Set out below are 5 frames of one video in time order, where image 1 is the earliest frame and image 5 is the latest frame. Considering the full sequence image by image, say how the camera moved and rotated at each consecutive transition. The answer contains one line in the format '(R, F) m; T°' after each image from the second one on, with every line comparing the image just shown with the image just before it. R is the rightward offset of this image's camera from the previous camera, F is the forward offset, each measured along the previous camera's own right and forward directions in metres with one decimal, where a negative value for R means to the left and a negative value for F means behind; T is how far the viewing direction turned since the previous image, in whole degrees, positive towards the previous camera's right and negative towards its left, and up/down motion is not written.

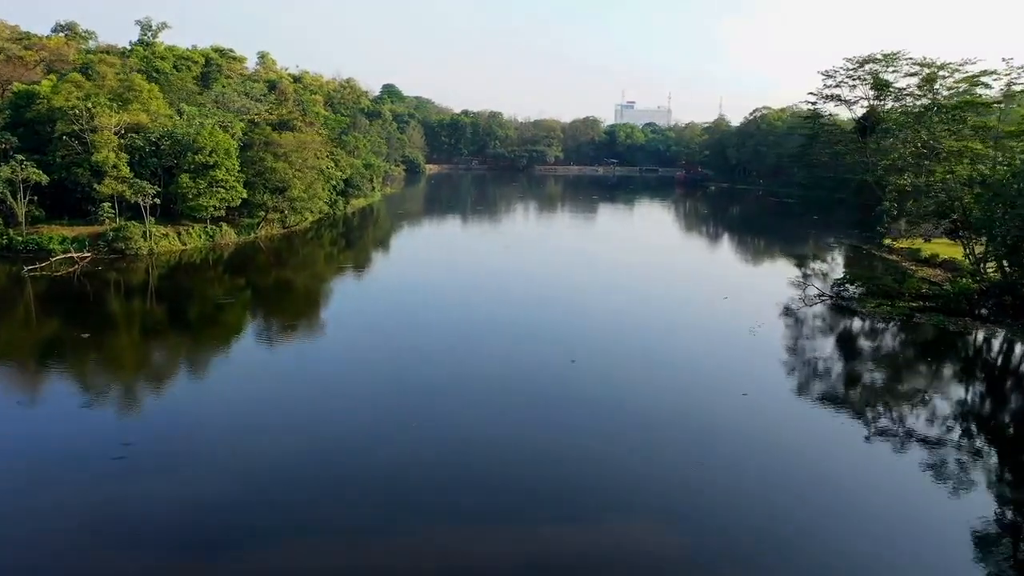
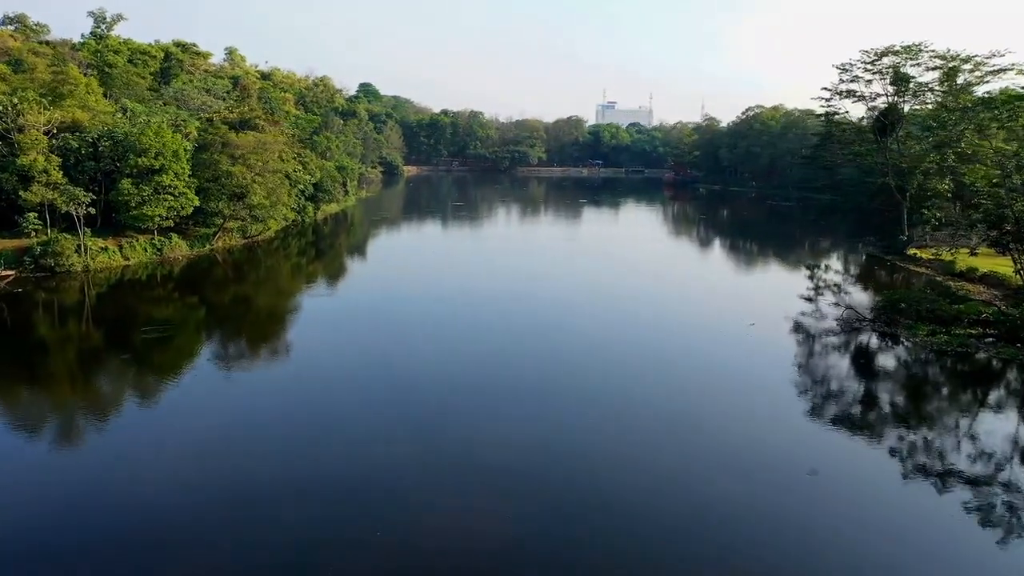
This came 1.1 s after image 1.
(-0.2, +2.0) m; +2°
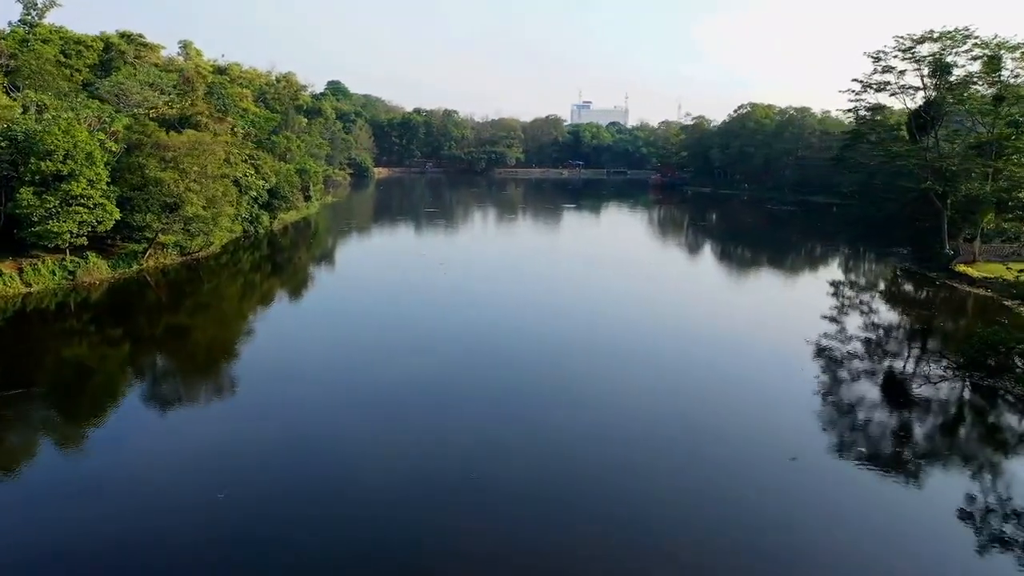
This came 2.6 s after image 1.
(-0.3, +2.7) m; +2°
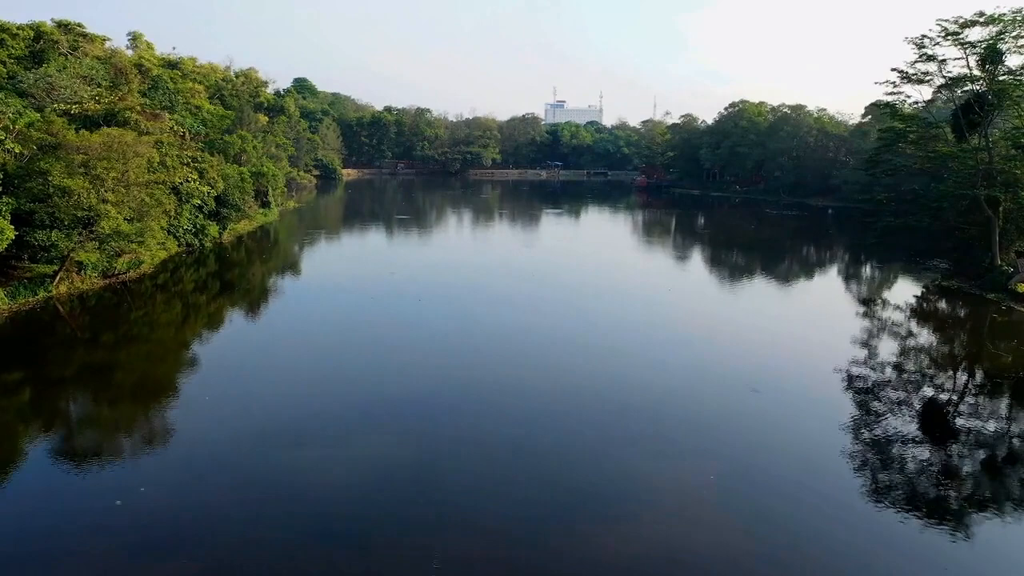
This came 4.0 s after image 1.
(-0.3, +2.5) m; +2°
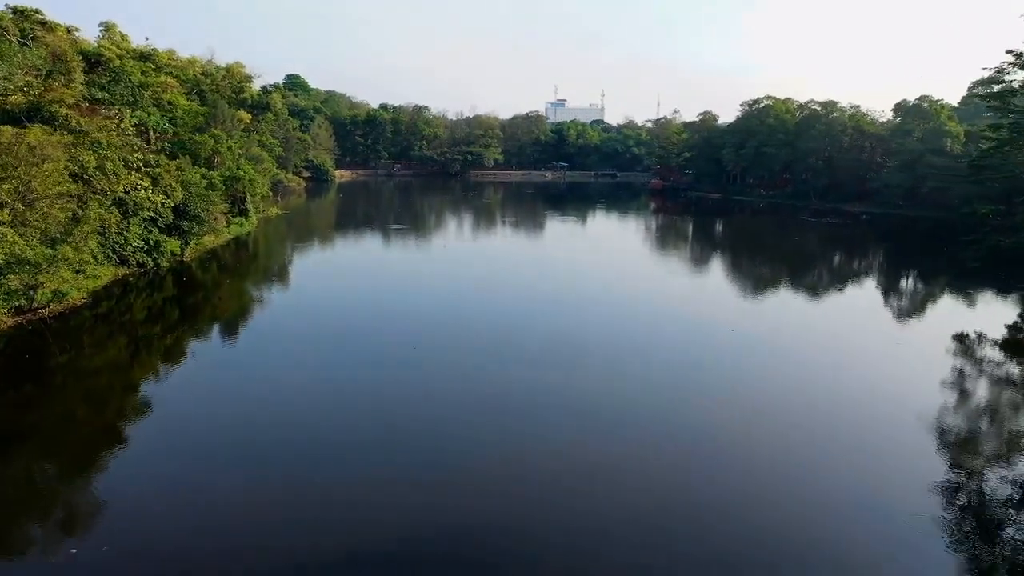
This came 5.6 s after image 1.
(-0.3, +2.9) m; 0°
